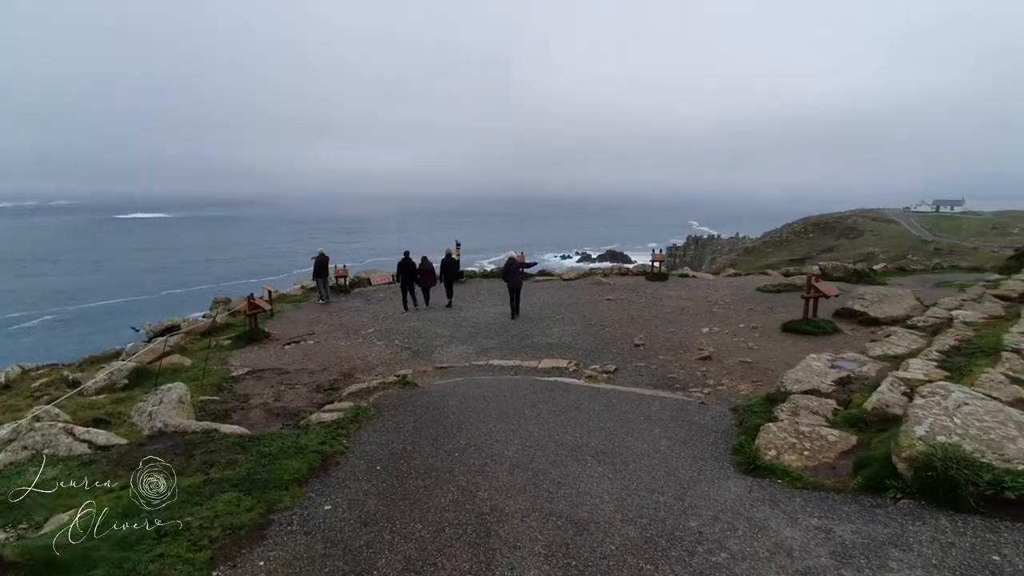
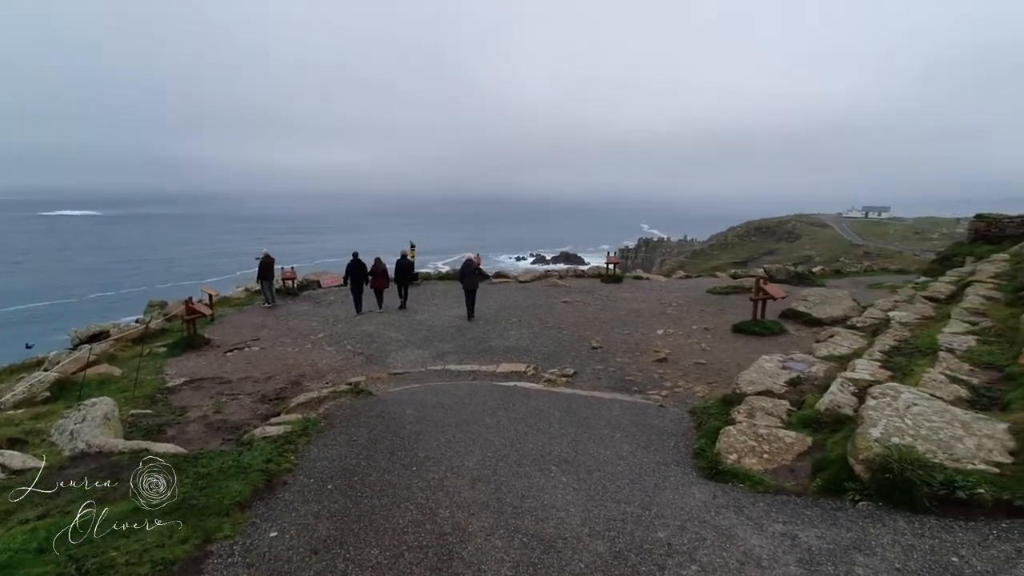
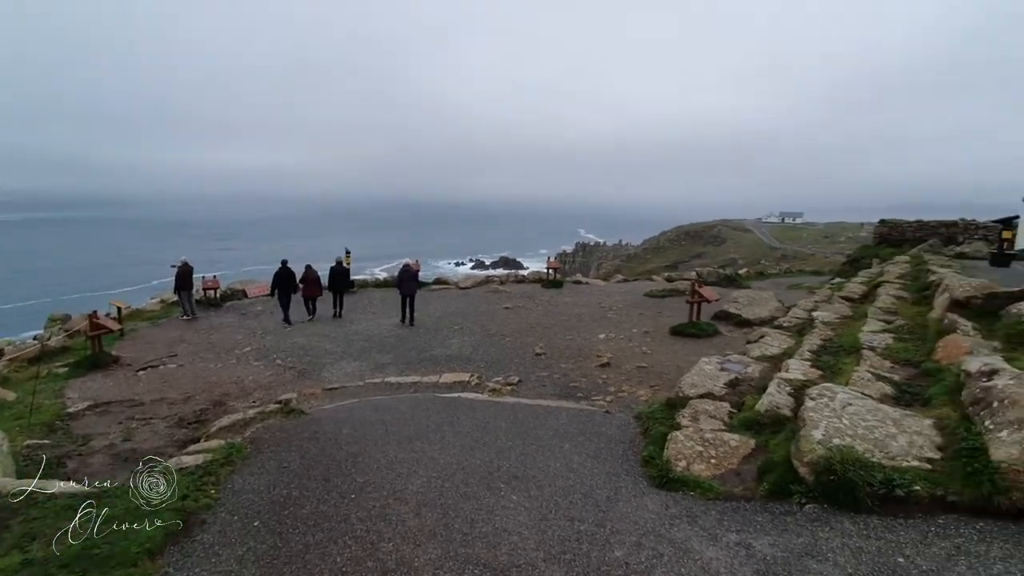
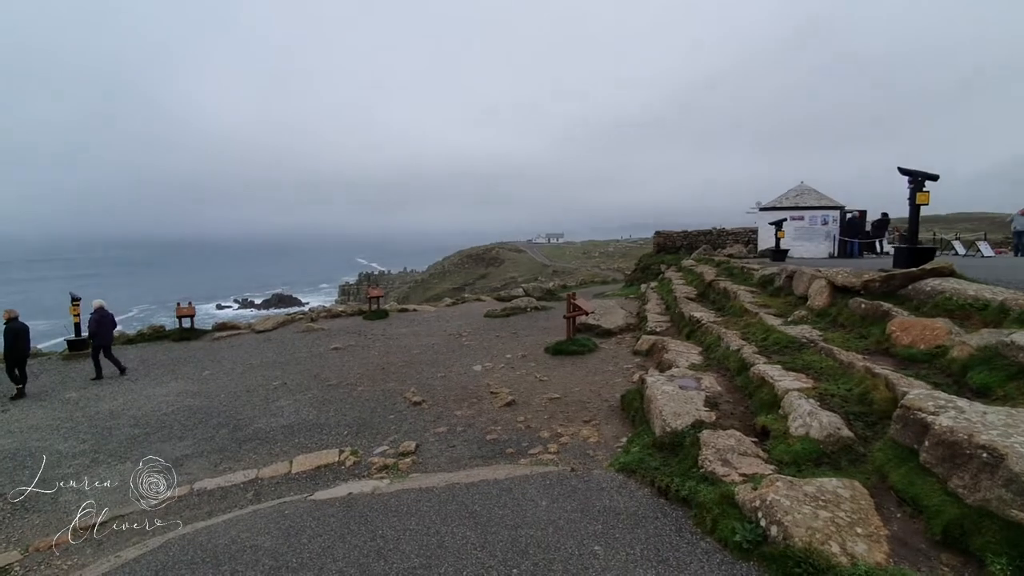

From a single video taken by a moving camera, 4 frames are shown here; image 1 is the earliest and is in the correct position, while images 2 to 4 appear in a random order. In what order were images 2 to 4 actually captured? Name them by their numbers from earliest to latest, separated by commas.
2, 3, 4
